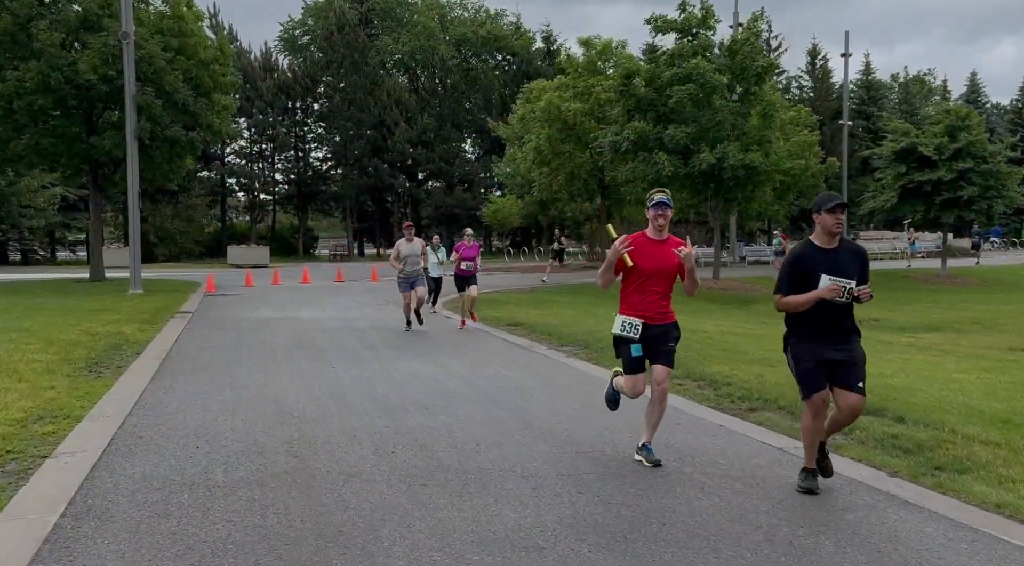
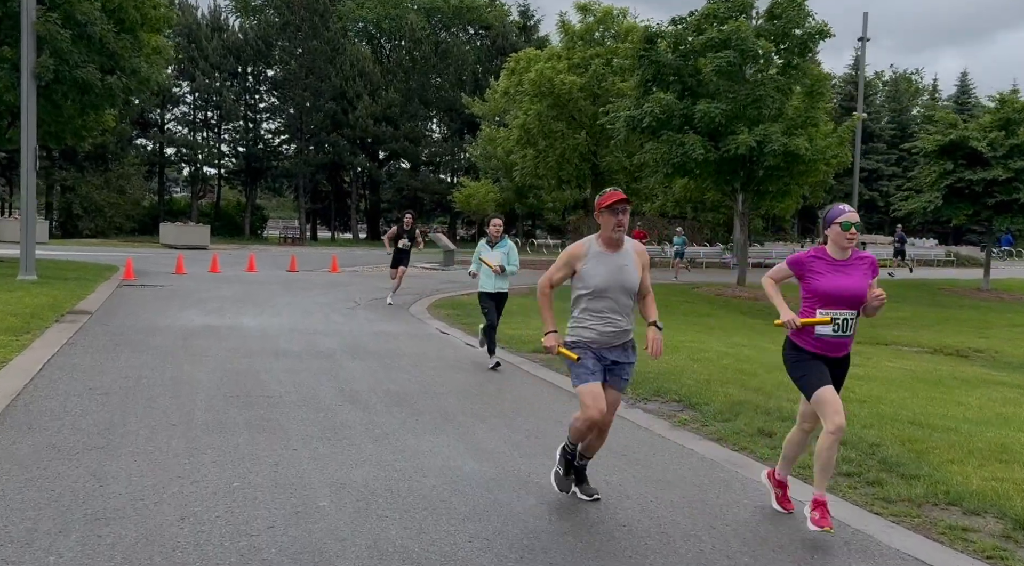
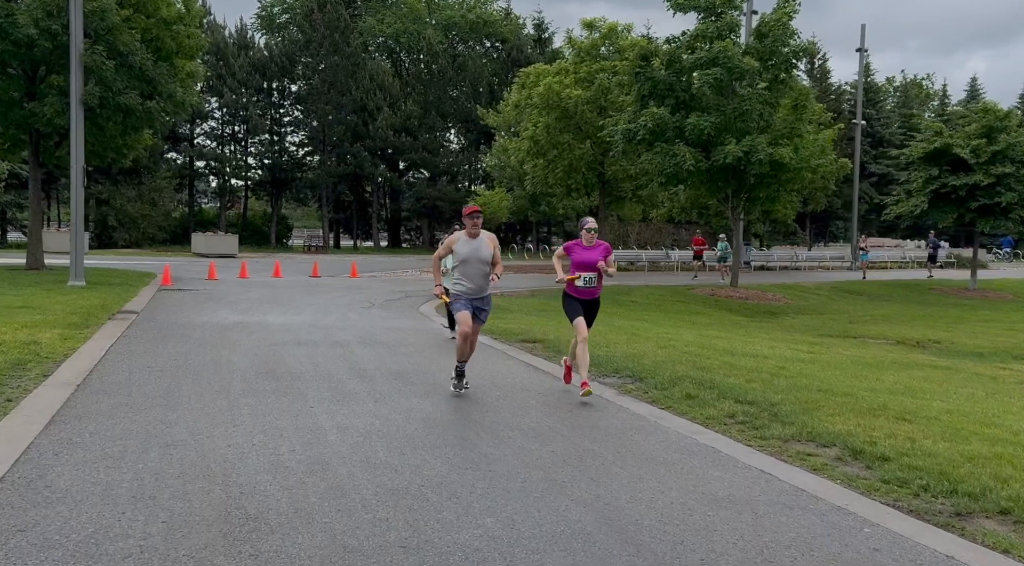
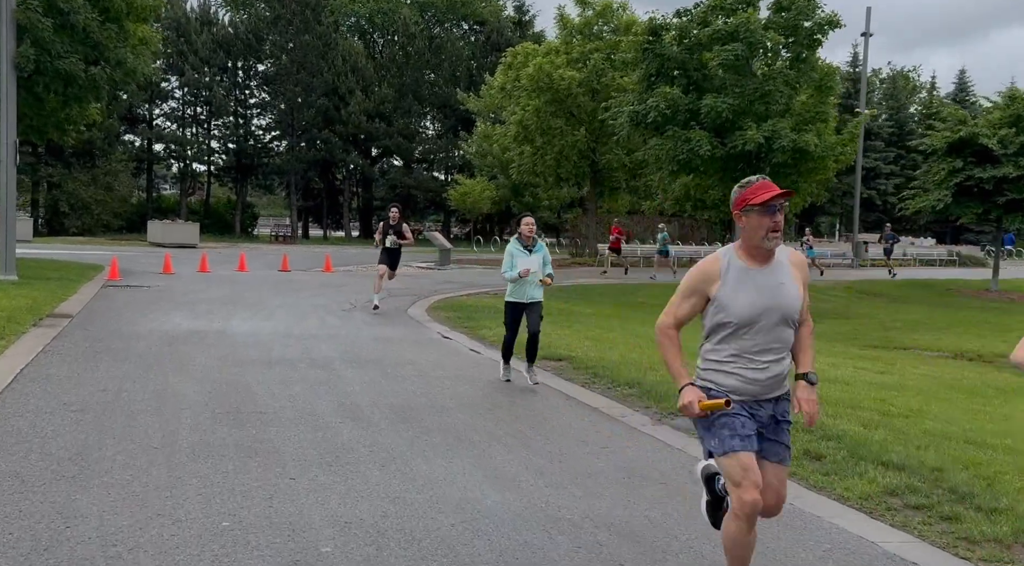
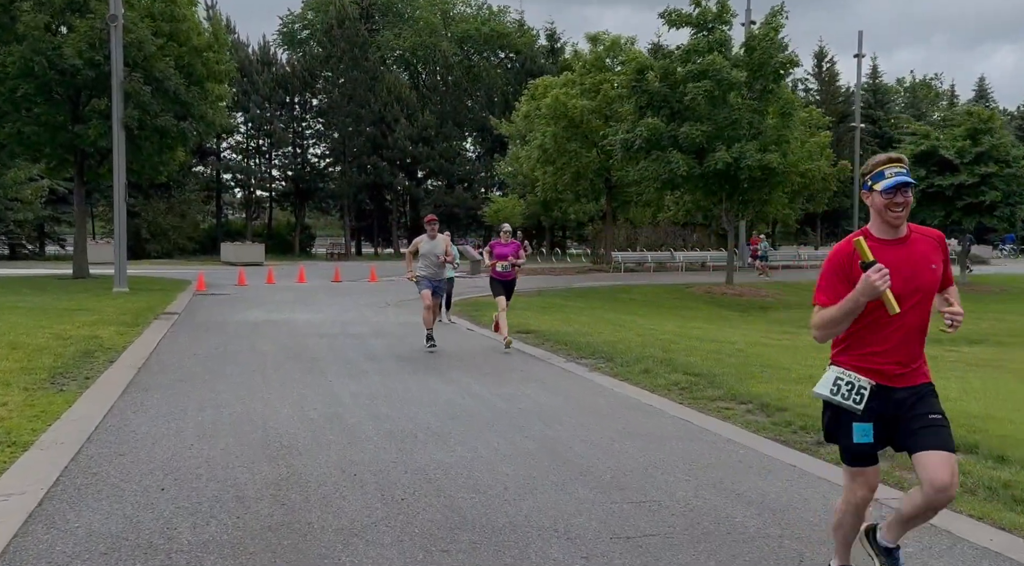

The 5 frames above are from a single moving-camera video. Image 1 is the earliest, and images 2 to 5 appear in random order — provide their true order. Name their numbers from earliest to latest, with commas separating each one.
5, 3, 2, 4
